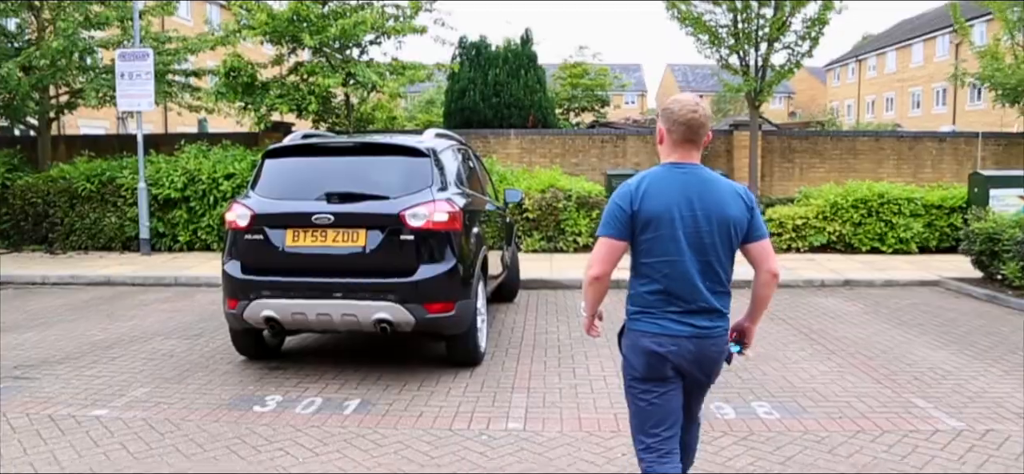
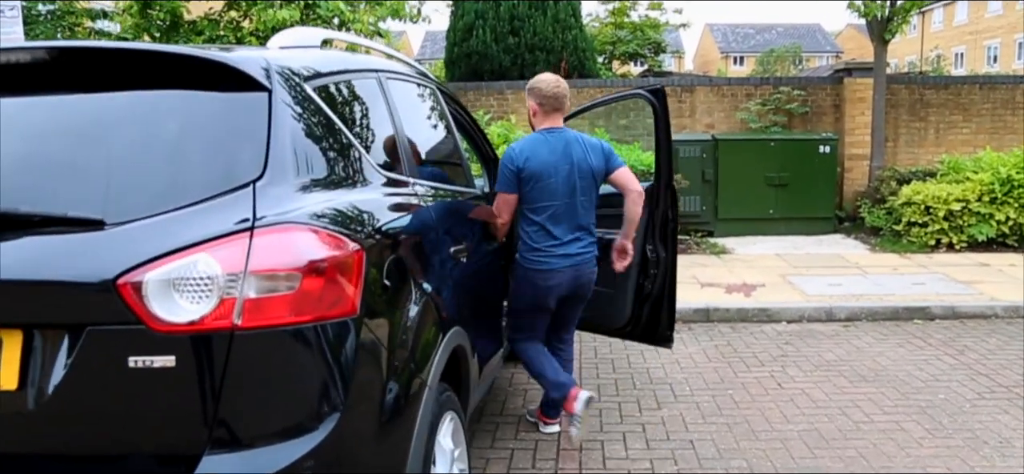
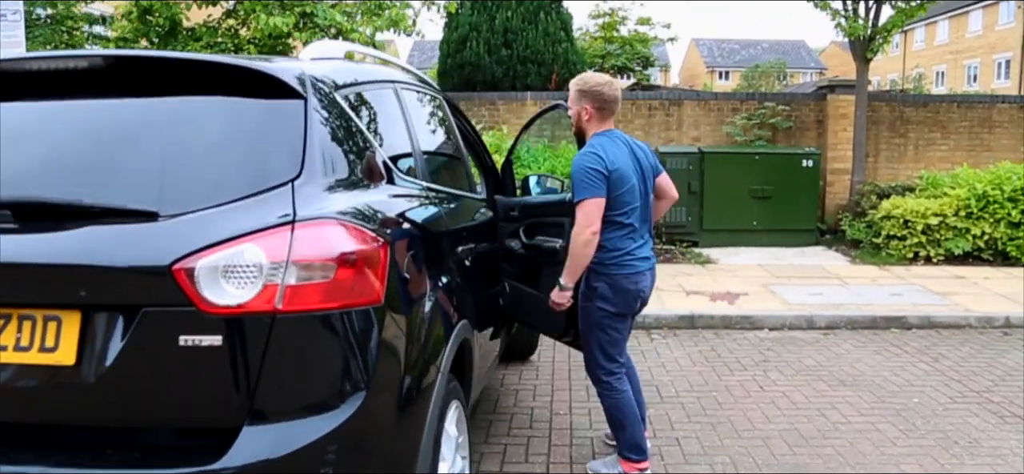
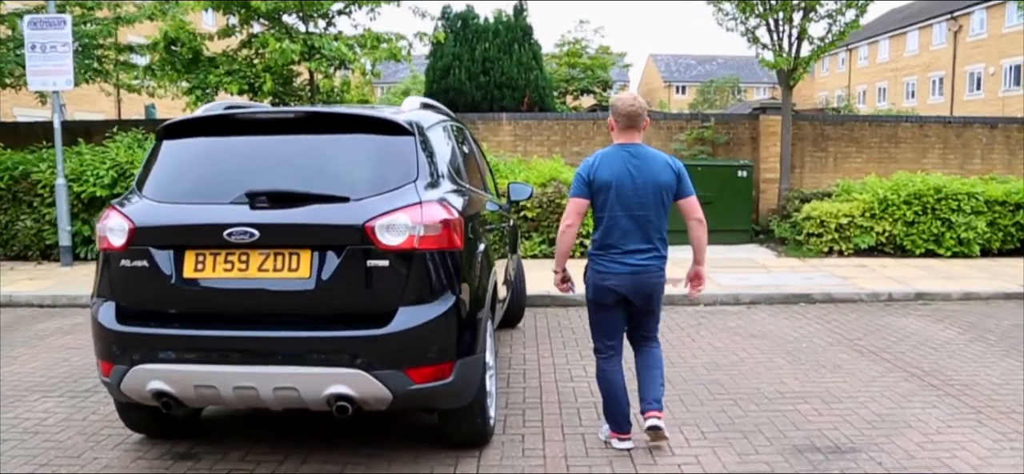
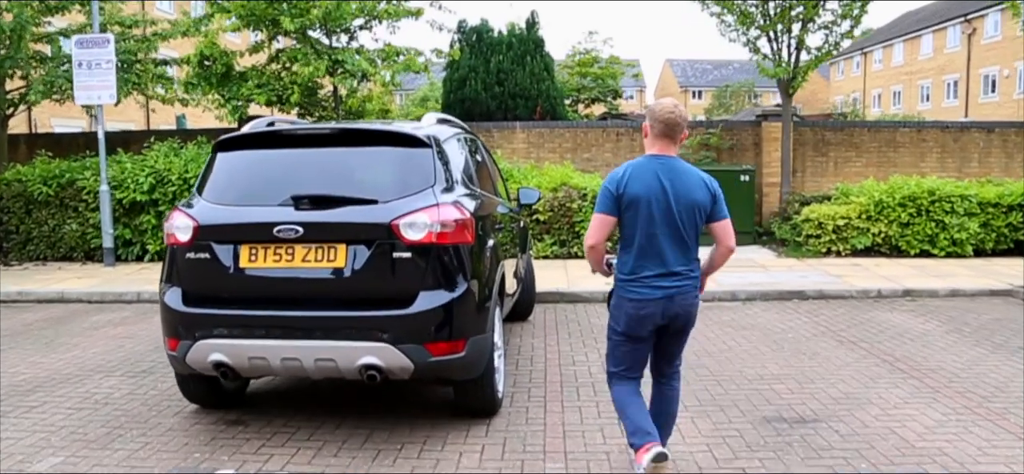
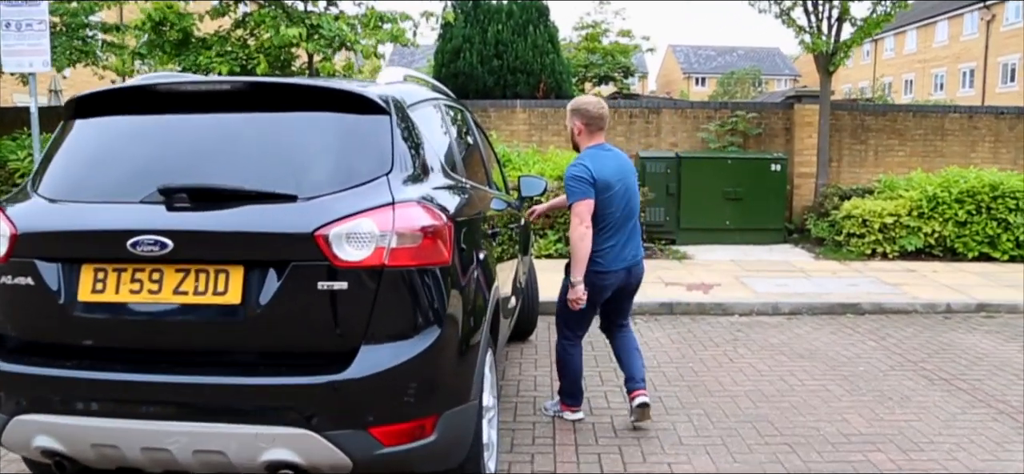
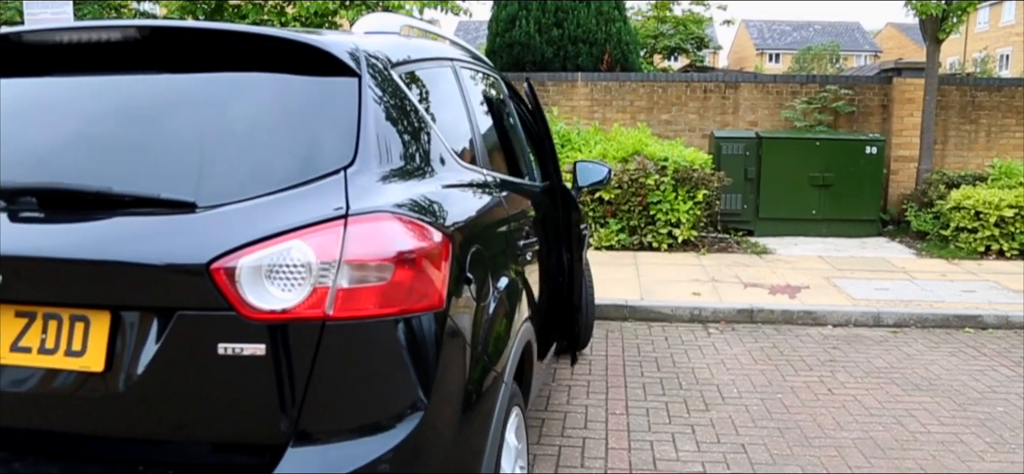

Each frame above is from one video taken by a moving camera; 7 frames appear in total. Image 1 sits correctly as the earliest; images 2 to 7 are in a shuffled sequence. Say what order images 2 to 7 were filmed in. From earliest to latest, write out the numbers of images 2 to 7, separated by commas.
5, 4, 6, 3, 2, 7
